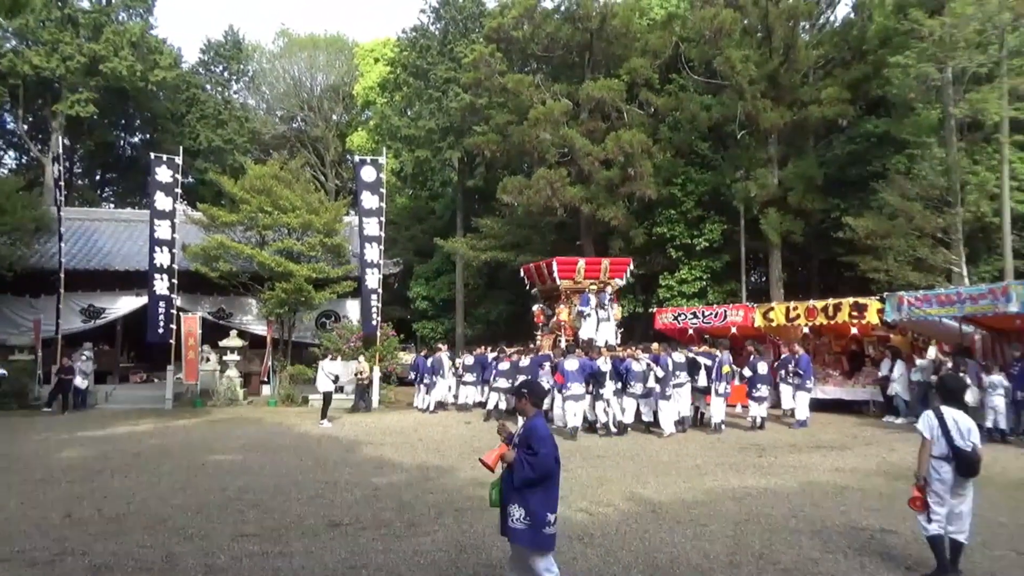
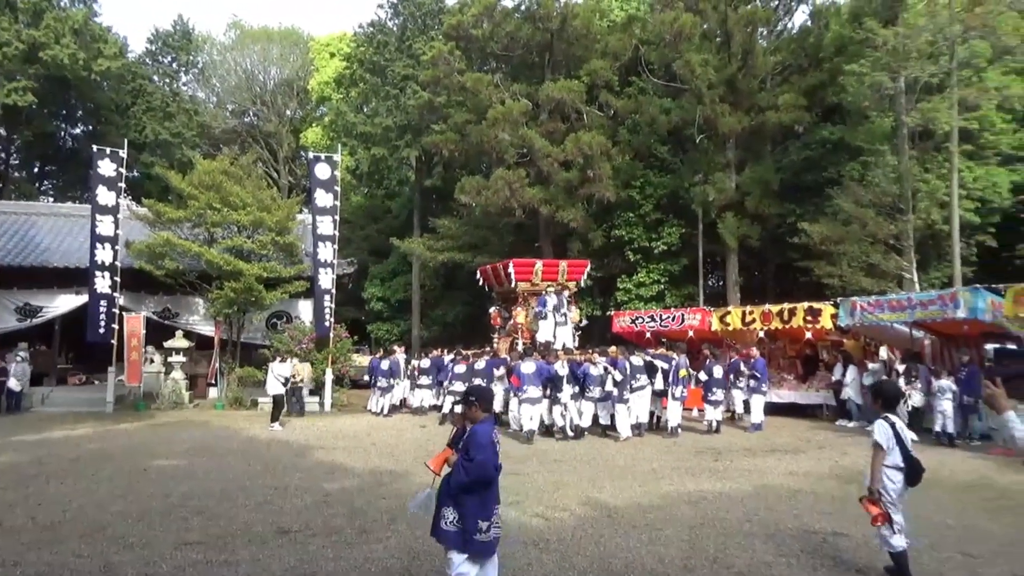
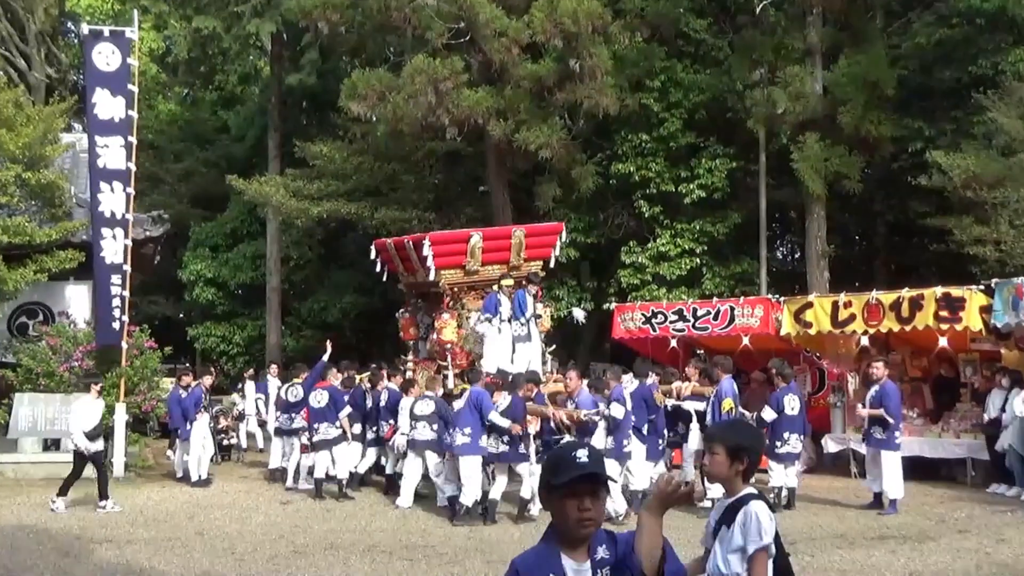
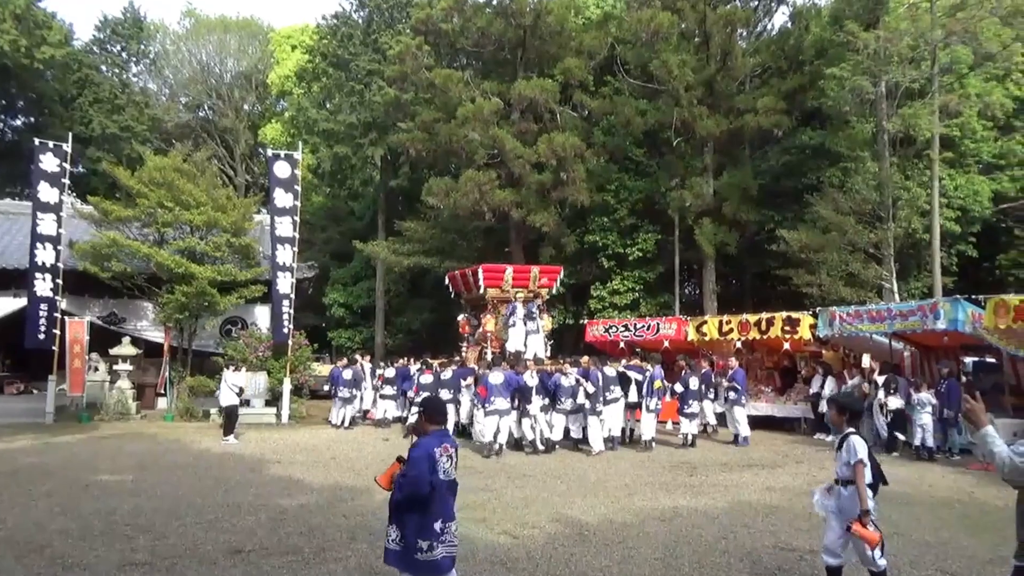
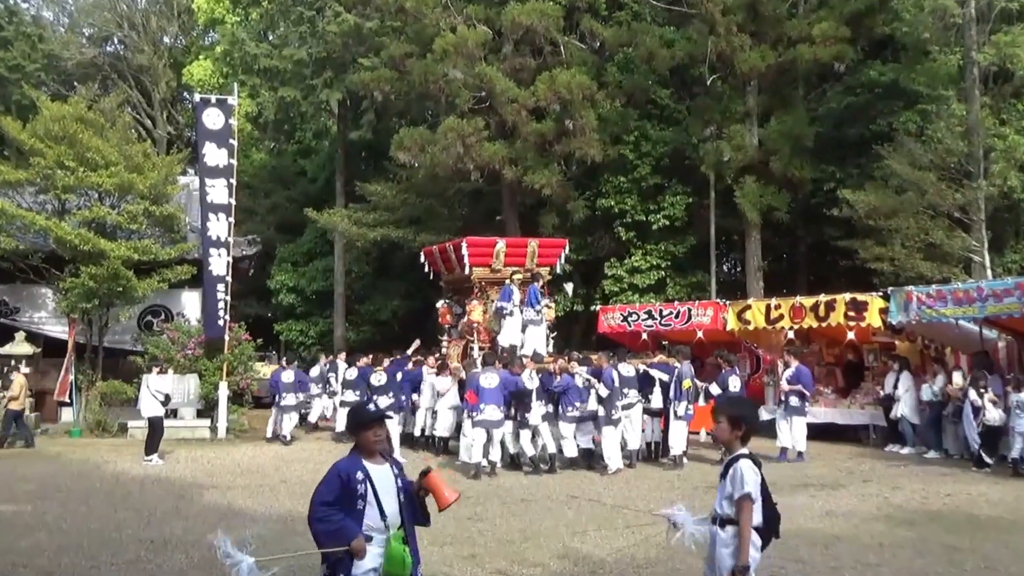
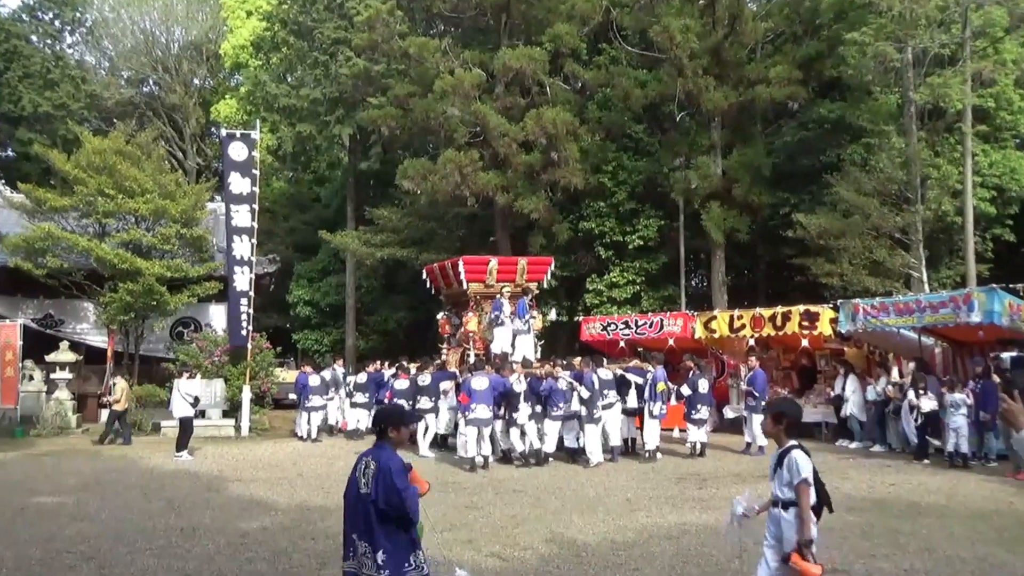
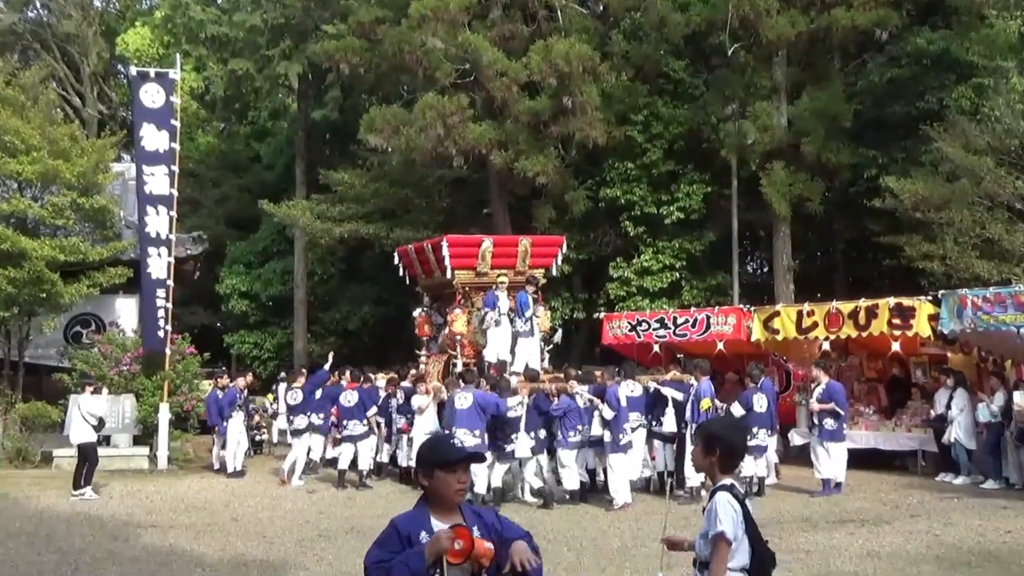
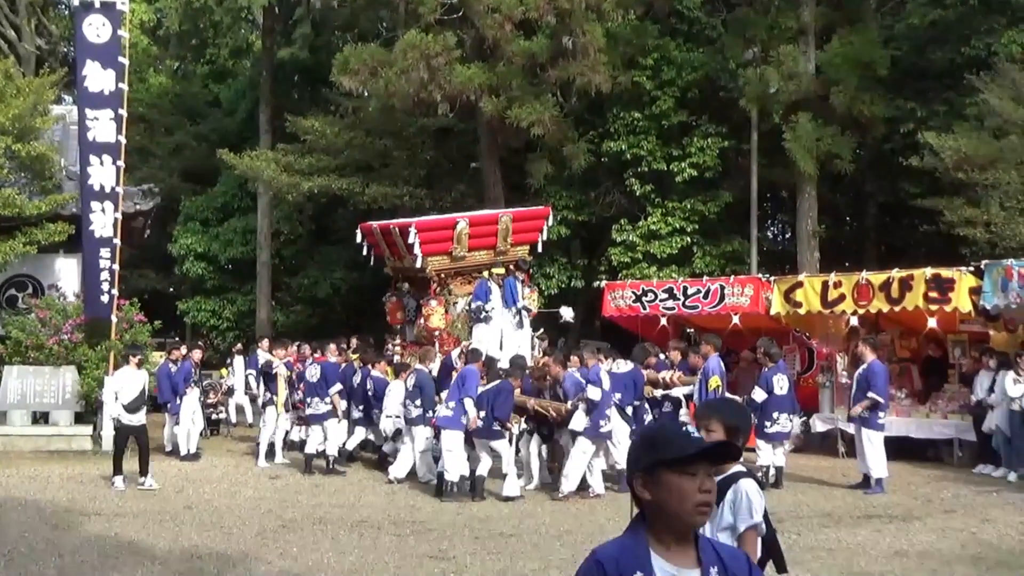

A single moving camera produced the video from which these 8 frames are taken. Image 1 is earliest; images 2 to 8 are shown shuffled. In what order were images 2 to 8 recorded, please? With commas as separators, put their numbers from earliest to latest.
2, 4, 6, 5, 7, 3, 8
